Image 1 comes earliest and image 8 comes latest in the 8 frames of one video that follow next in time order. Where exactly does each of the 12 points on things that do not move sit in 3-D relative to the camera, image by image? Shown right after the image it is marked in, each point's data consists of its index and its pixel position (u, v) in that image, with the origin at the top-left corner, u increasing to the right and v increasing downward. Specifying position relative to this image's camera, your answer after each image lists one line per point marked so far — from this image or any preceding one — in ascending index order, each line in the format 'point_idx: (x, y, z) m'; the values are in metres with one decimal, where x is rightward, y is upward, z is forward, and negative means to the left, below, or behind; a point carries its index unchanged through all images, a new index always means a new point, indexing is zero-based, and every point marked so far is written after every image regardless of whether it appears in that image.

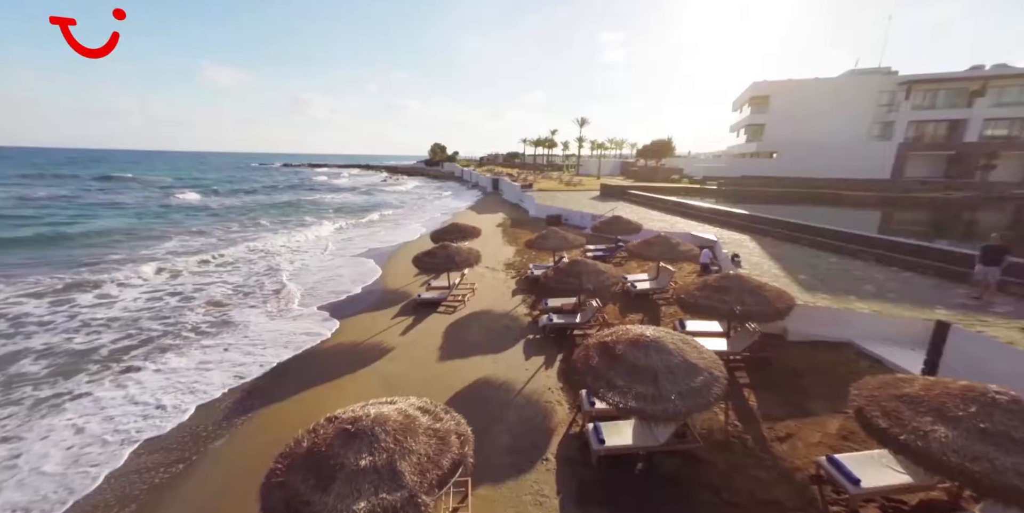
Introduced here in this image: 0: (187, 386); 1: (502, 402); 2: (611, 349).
0: (-6.5, -2.6, +7.7) m
1: (-0.2, -2.4, +6.8) m
2: (+1.4, -1.3, +5.6) m
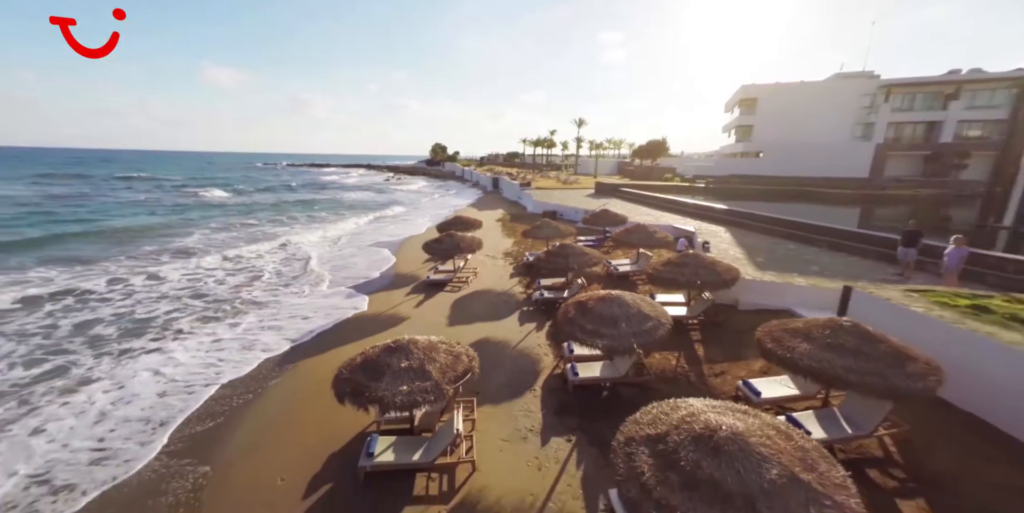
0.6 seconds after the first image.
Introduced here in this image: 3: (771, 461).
0: (-6.6, -2.2, +9.3) m
1: (-0.3, -2.0, +8.4) m
2: (+1.3, -0.9, +7.2) m
3: (+2.3, -1.8, +3.5) m
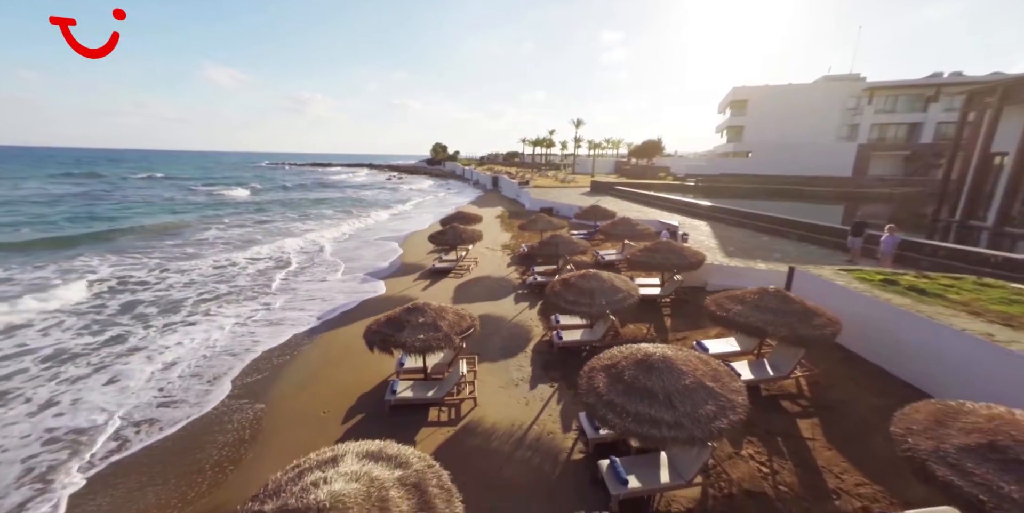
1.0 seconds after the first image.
0: (-6.7, -1.8, +10.7) m
1: (-0.4, -1.6, +9.8) m
2: (+1.2, -0.5, +8.6) m
3: (+2.2, -1.4, +4.9) m
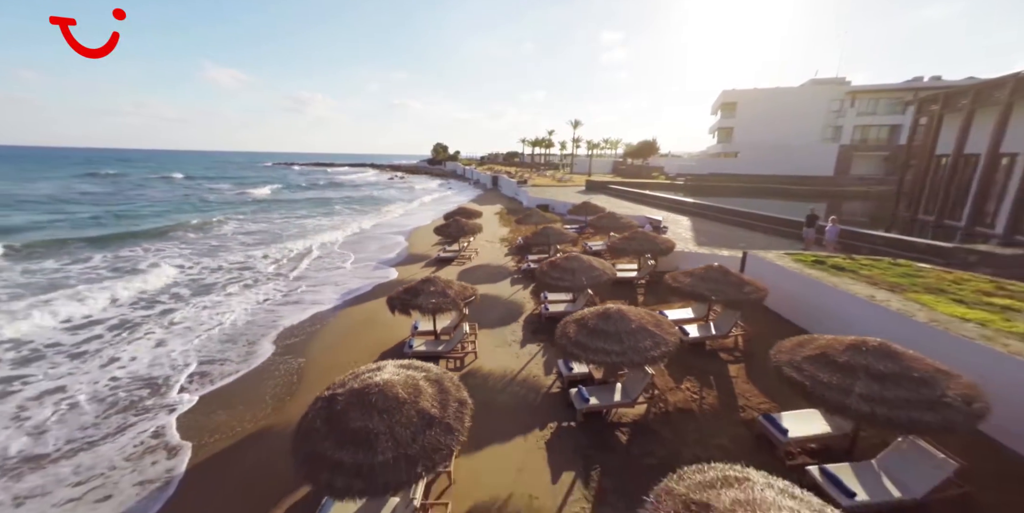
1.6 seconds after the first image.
0: (-6.8, -1.5, +12.3) m
1: (-0.5, -1.3, +11.4) m
2: (+1.1, -0.2, +10.2) m
3: (+2.0, -1.0, +6.5) m
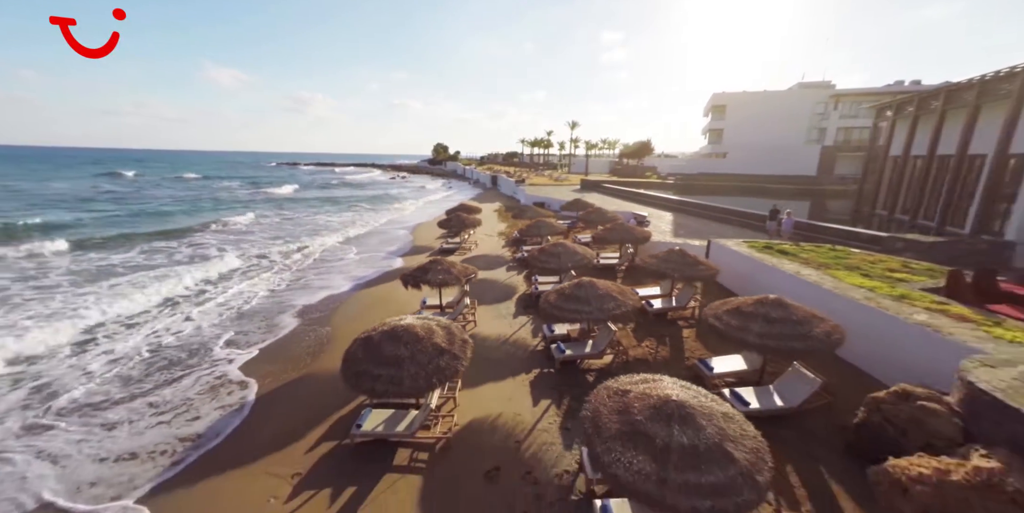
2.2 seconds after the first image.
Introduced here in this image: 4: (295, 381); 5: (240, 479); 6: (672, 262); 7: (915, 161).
0: (-7.0, -1.1, +14.0) m
1: (-0.7, -0.9, +13.0) m
2: (+0.9, +0.2, +11.9) m
3: (+1.9, -0.7, +8.1) m
4: (-4.4, -2.5, +7.8) m
5: (-4.0, -3.1, +5.5) m
6: (+4.0, -0.1, +9.8) m
7: (+15.9, +3.8, +15.3) m
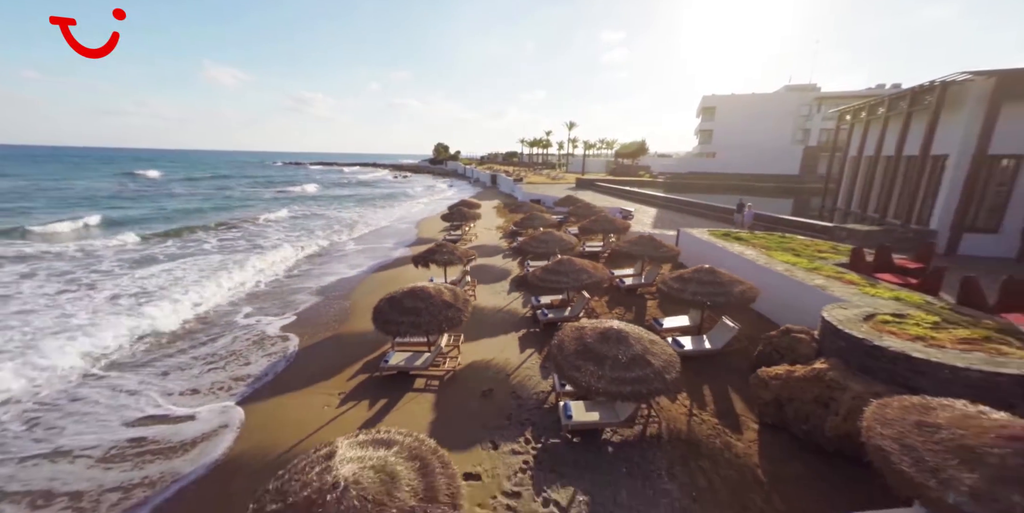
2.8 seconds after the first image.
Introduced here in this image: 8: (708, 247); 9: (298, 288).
0: (-7.2, -0.6, +15.8) m
1: (-0.9, -0.4, +14.8) m
2: (+0.8, +0.7, +13.7) m
3: (+1.7, -0.2, +10.0) m
4: (-4.6, -2.1, +9.6) m
5: (-4.2, -2.6, +7.3) m
6: (+3.8, +0.3, +11.7) m
7: (+15.8, +4.2, +17.1) m
8: (+5.8, +0.3, +11.6) m
9: (-7.6, -1.1, +14.1) m
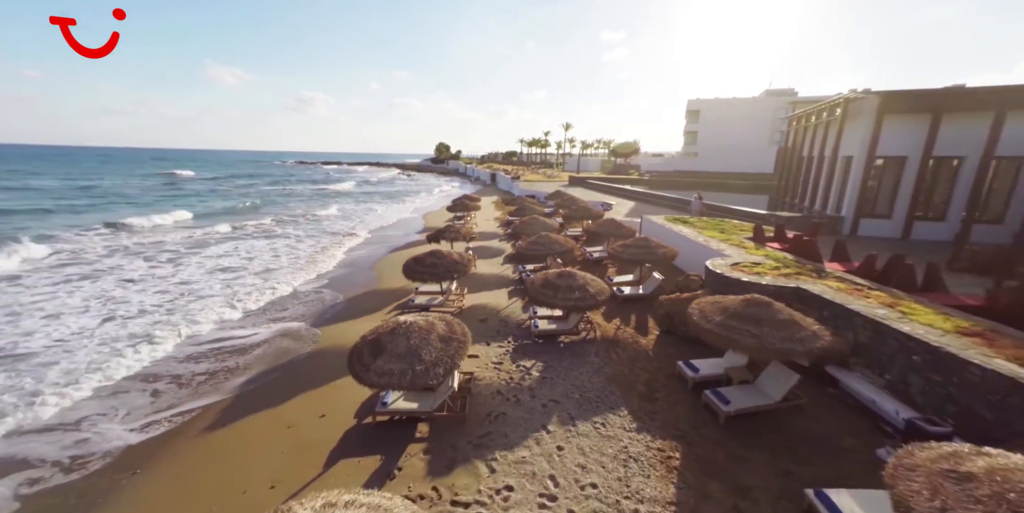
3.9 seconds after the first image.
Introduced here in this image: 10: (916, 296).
0: (-7.4, +0.2, +19.0) m
1: (-1.1, +0.4, +18.0) m
2: (+0.5, +1.5, +16.9) m
3: (+1.4, +0.6, +13.1) m
4: (-4.9, -1.3, +12.8) m
5: (-4.5, -1.9, +10.5) m
6: (+3.6, +1.1, +14.8) m
7: (+15.5, +5.0, +20.3) m
8: (+5.5, +1.1, +14.7) m
9: (-7.9, -0.3, +17.3) m
10: (+7.4, -0.7, +7.1) m
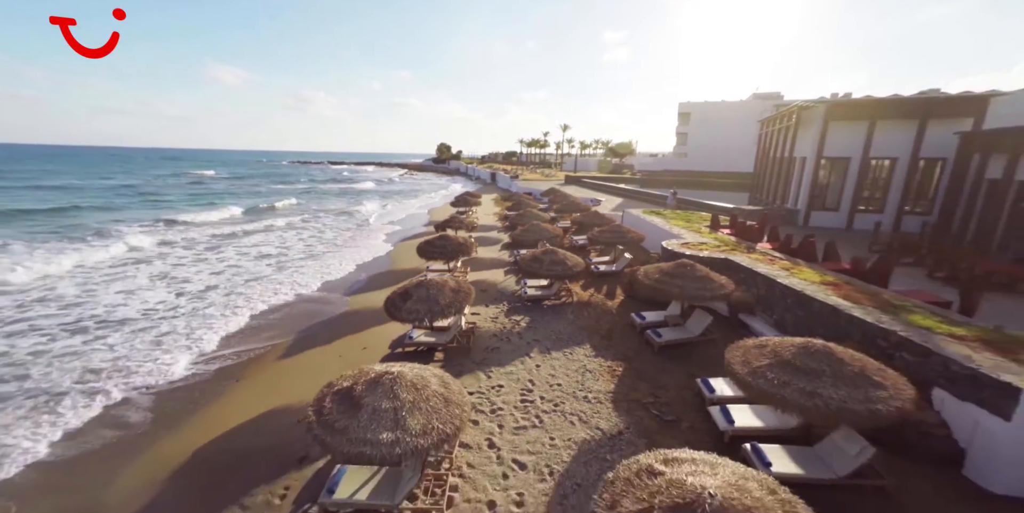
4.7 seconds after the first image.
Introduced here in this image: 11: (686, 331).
0: (-7.6, +0.8, +21.3) m
1: (-1.3, +0.9, +20.3) m
2: (+0.3, +2.0, +19.1) m
3: (+1.2, +1.1, +15.4) m
4: (-5.0, -0.7, +15.1) m
5: (-4.6, -1.3, +12.8) m
6: (+3.4, +1.7, +17.1) m
7: (+15.3, +5.6, +22.5) m
8: (+5.4, +1.6, +17.0) m
9: (-8.1, +0.2, +19.6) m
10: (+7.2, -0.2, +9.4) m
11: (+3.7, -1.6, +8.4) m
